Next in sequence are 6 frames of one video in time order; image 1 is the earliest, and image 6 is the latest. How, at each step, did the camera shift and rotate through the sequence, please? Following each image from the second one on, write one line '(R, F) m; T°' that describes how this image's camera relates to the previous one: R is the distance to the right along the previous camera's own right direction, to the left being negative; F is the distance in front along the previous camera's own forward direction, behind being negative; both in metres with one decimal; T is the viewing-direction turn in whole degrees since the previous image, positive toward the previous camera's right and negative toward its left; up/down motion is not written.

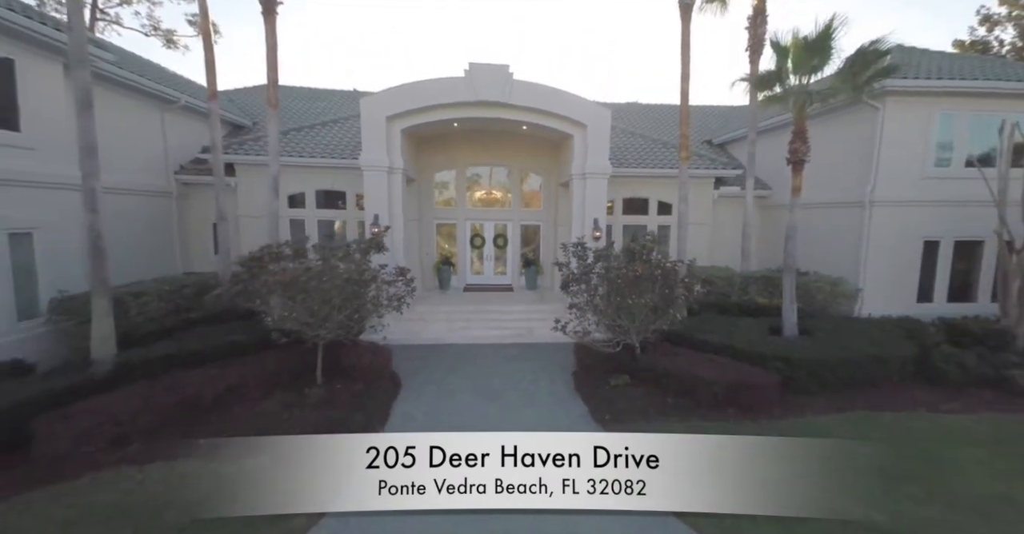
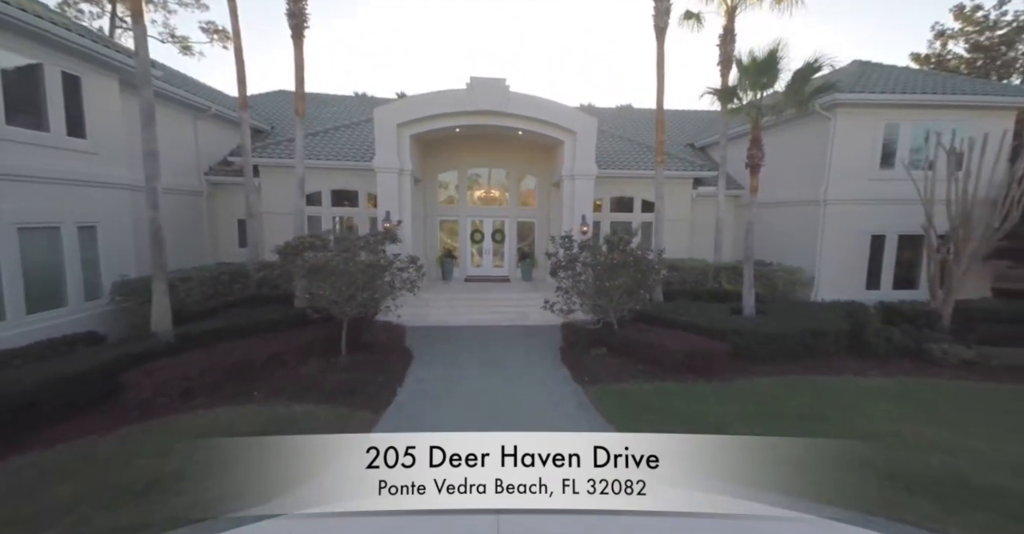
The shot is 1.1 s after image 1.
(+0.1, -1.5) m; 0°
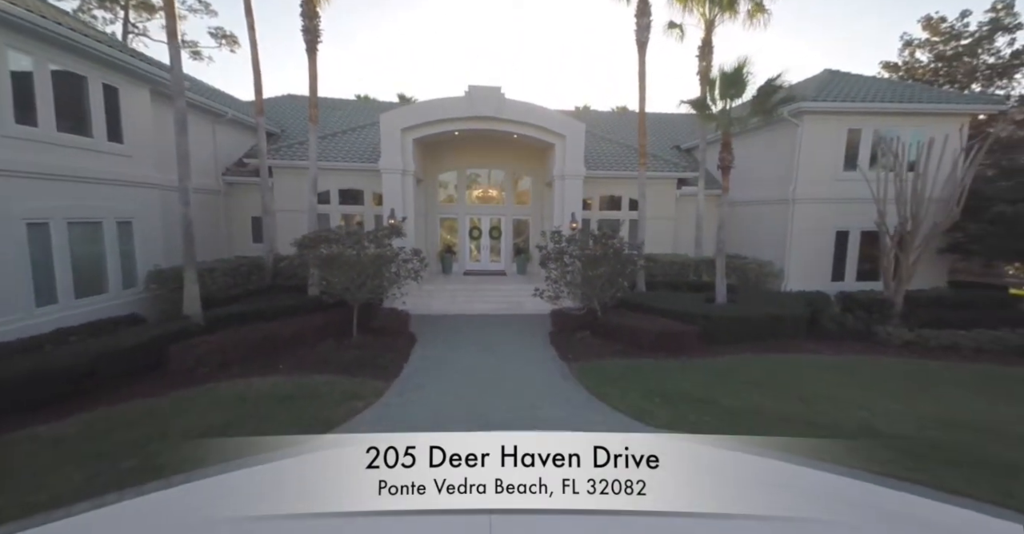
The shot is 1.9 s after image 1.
(+0.2, -1.2) m; 0°
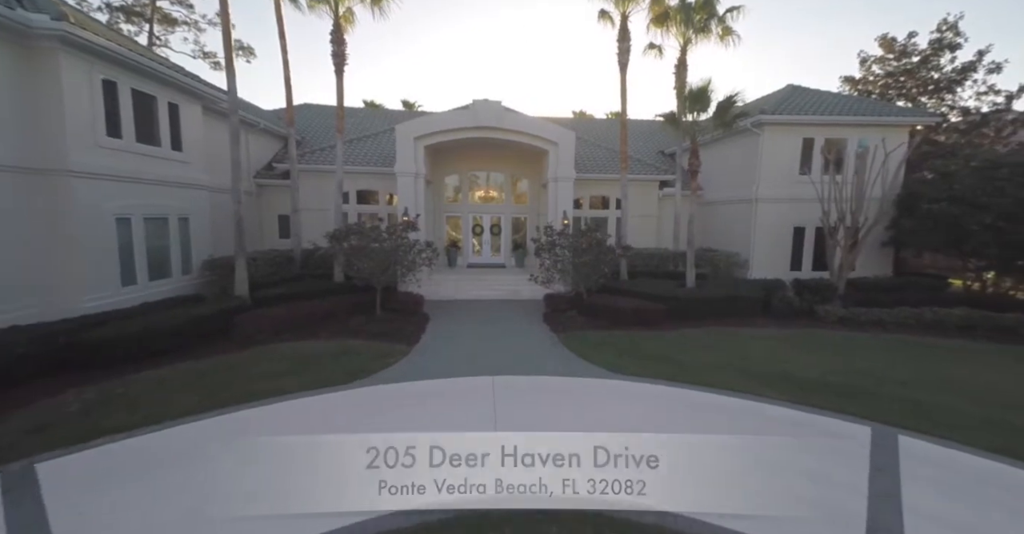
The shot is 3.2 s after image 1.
(0.0, -2.1) m; 0°
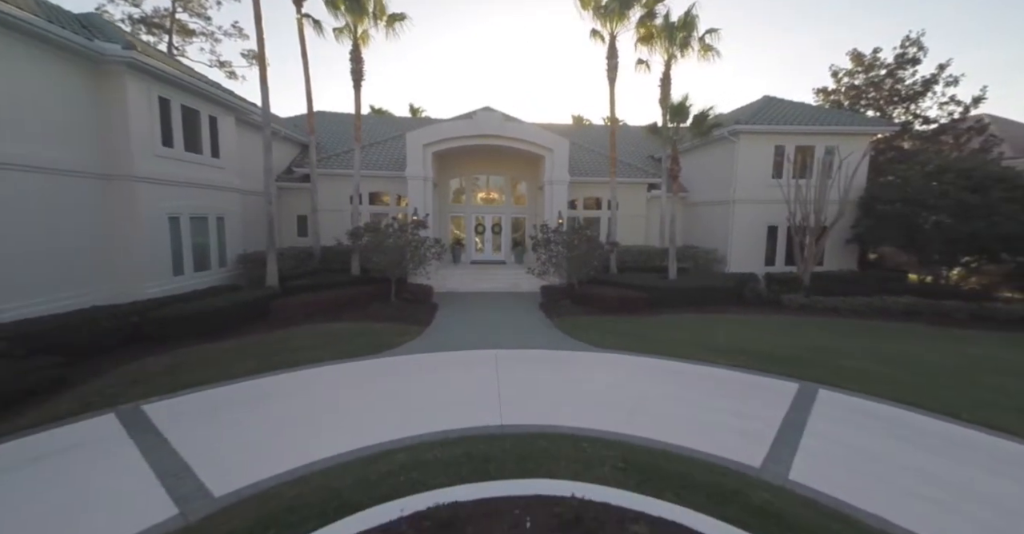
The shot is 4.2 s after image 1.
(0.0, -1.7) m; 0°
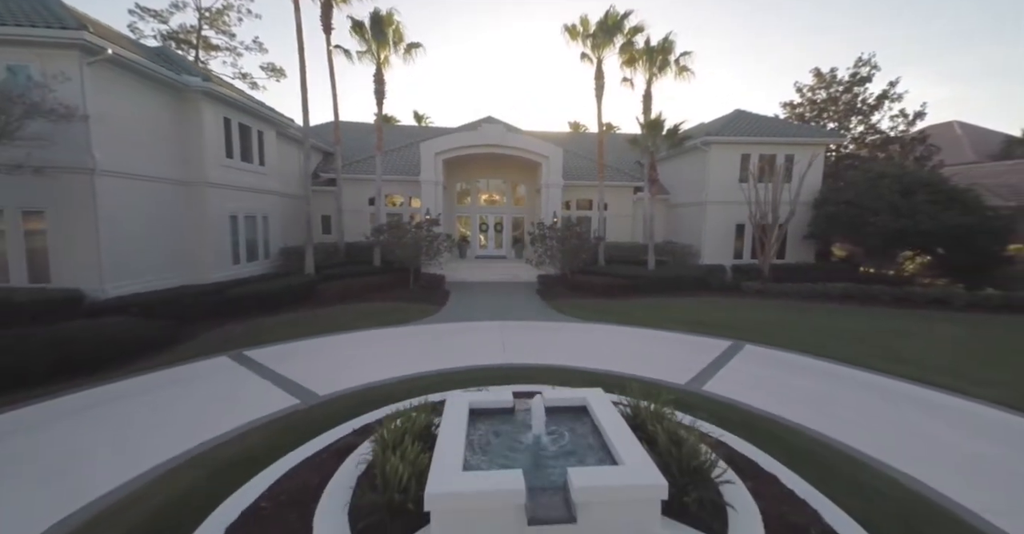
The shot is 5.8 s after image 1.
(-0.1, -2.7) m; 0°
